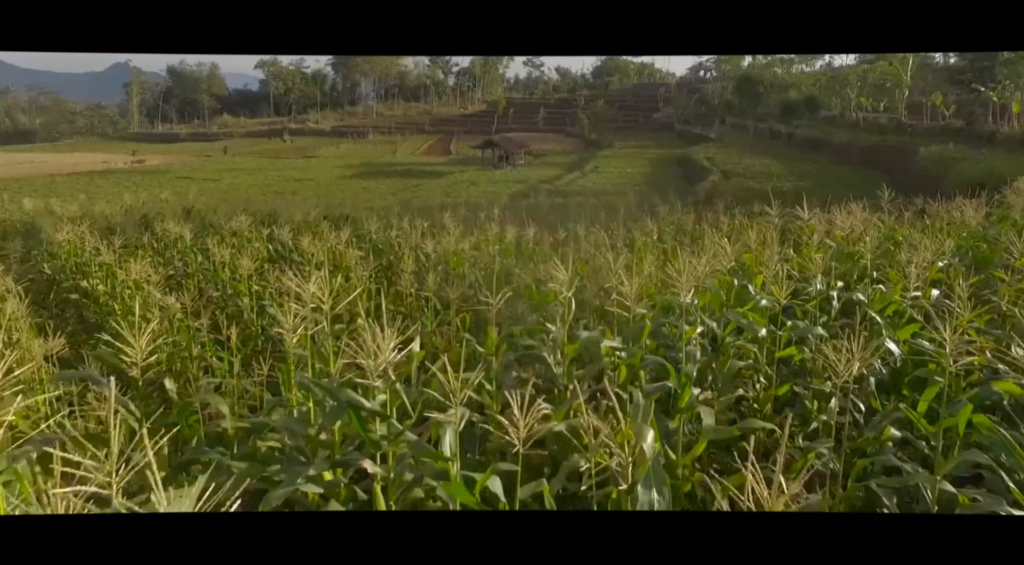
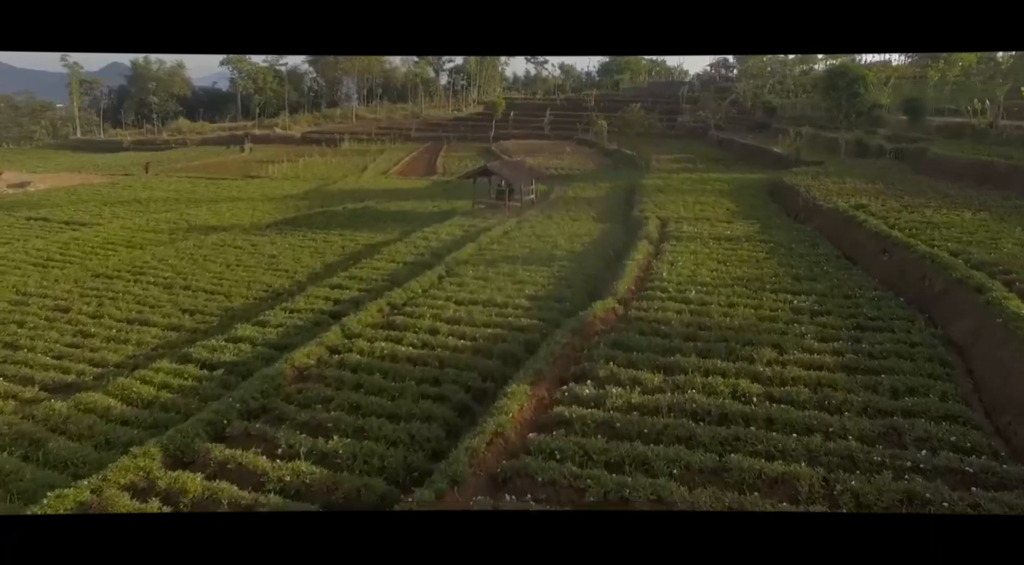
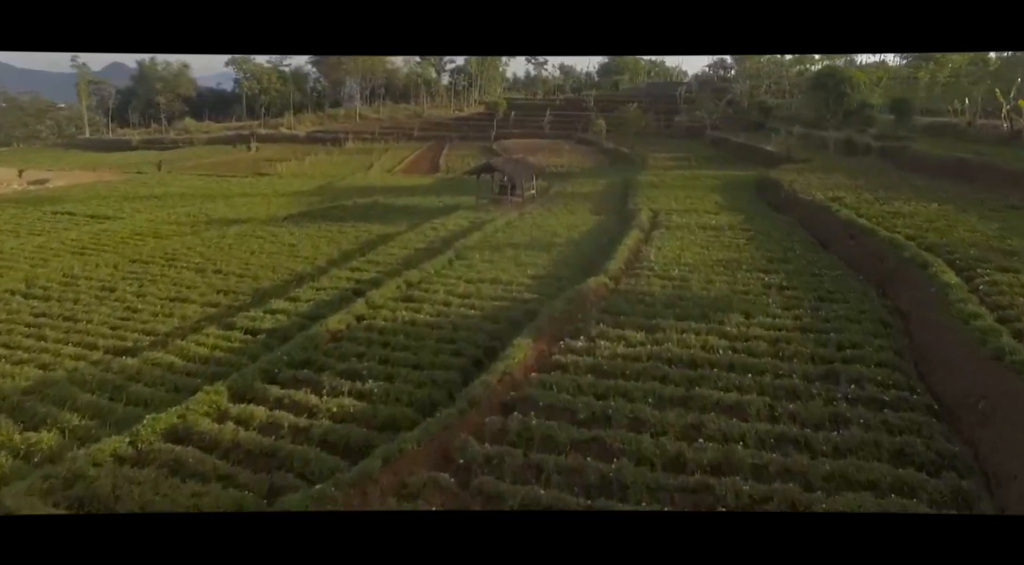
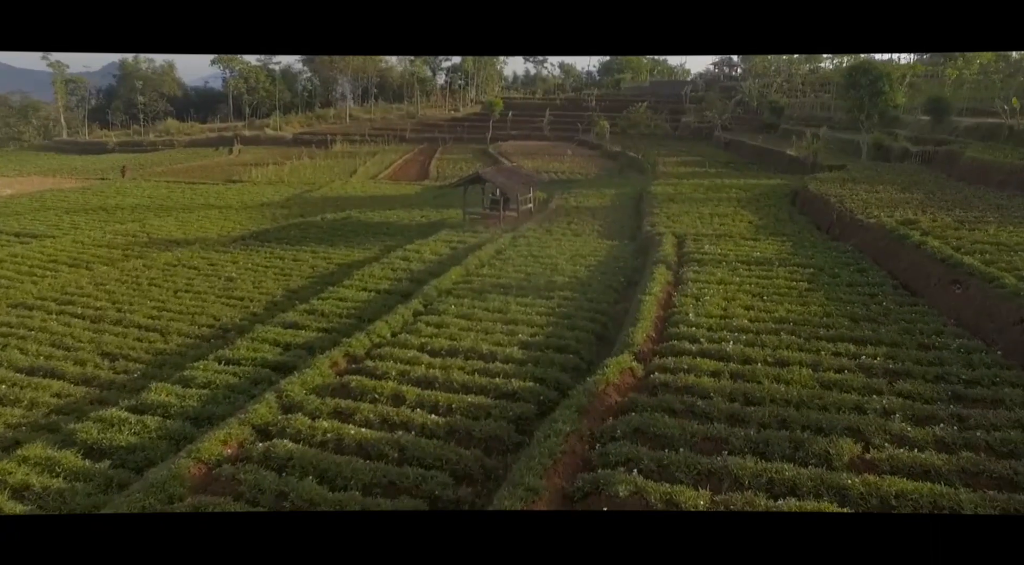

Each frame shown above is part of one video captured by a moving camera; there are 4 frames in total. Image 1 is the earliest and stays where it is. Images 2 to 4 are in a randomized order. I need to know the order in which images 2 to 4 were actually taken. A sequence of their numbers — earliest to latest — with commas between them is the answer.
3, 2, 4
